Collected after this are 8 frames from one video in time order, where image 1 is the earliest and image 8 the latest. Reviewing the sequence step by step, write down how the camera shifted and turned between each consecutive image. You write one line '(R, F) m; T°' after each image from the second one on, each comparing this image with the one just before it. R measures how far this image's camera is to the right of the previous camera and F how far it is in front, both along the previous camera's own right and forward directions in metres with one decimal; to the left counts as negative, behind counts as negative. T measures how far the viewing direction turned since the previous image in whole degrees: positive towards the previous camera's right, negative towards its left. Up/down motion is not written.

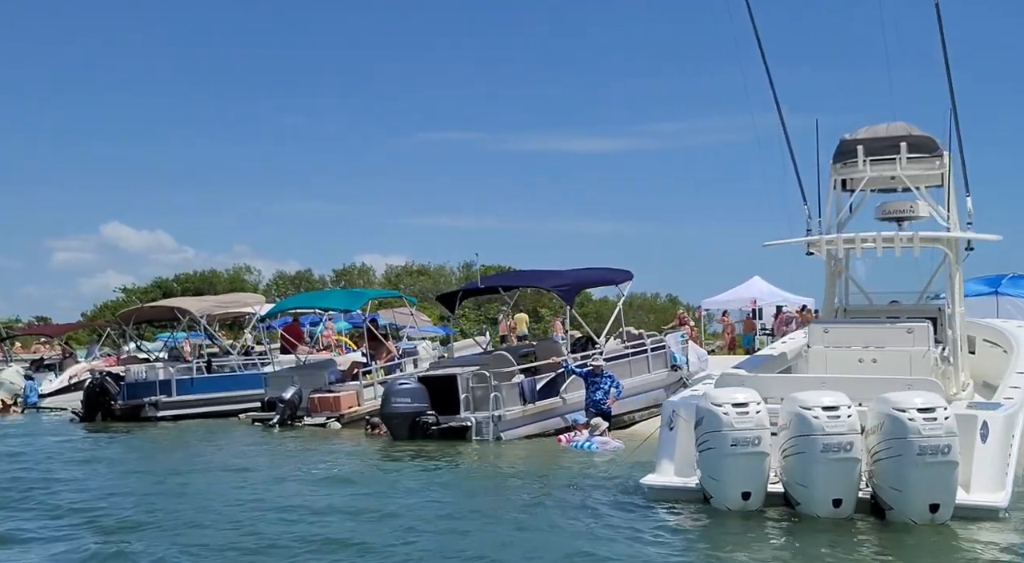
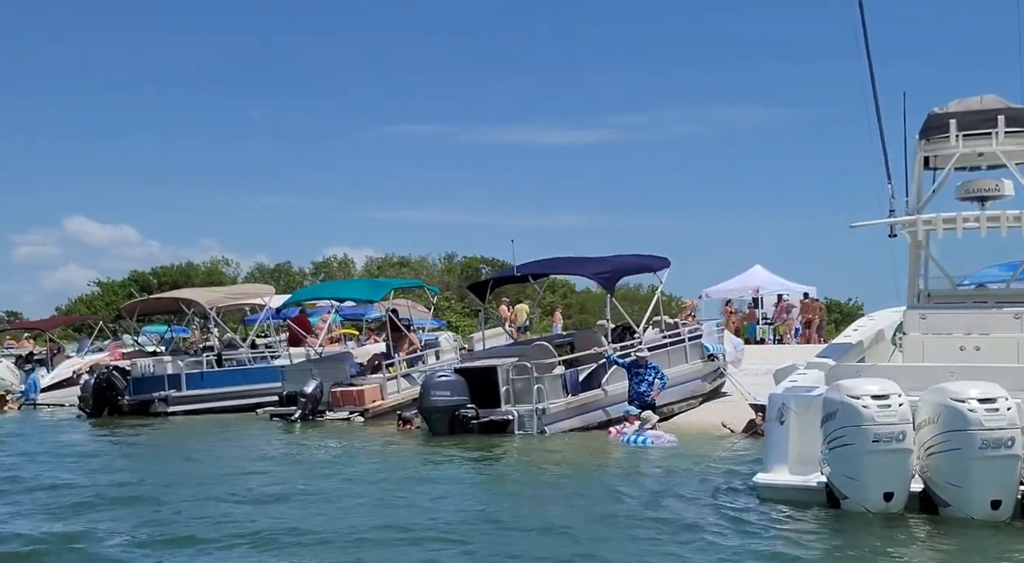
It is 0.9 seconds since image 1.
(-0.9, +0.7) m; +1°
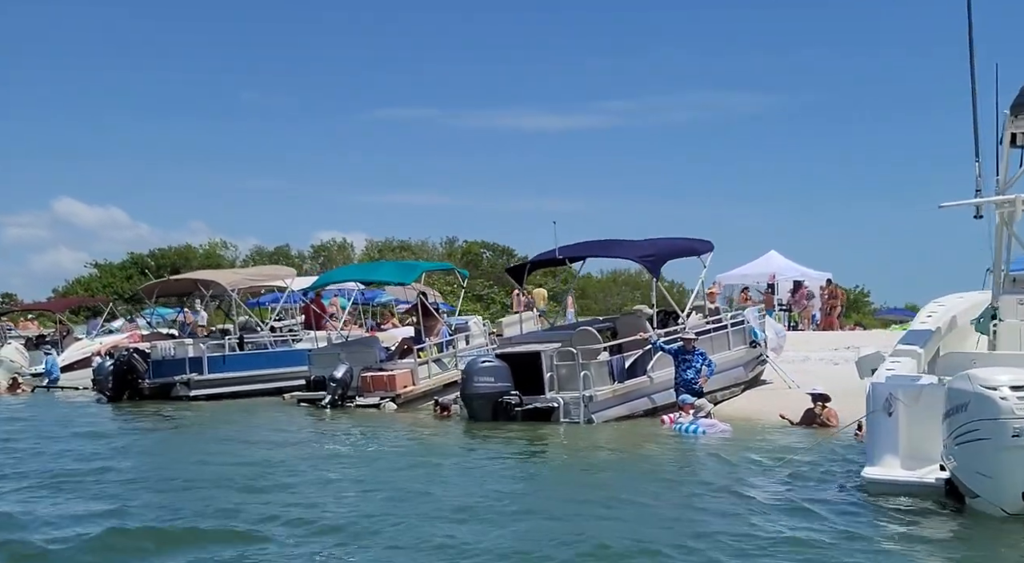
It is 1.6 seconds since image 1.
(-0.6, +0.6) m; 0°
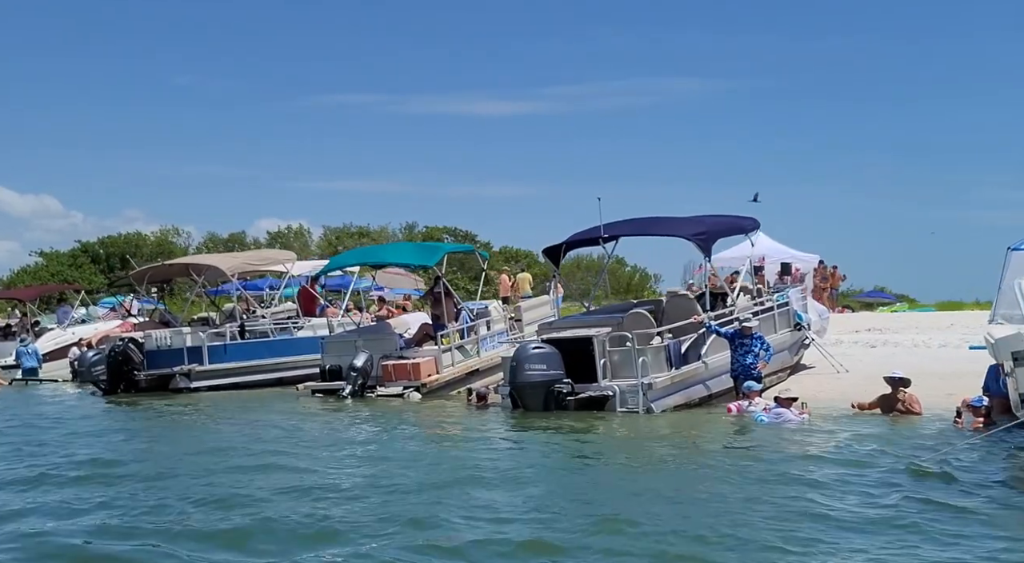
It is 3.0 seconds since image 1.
(-1.2, +1.1) m; +2°
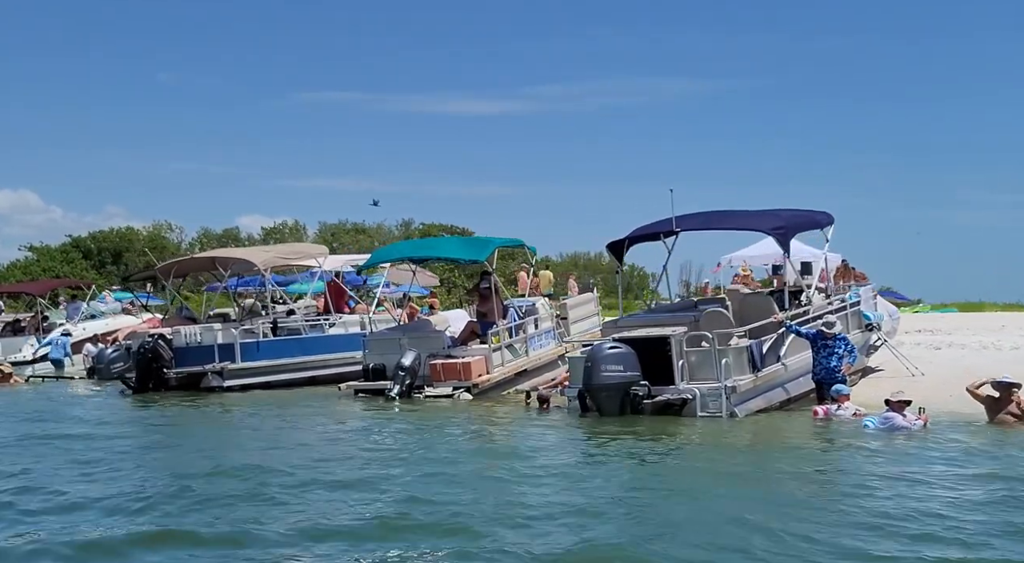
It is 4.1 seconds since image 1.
(-0.9, +0.9) m; 0°
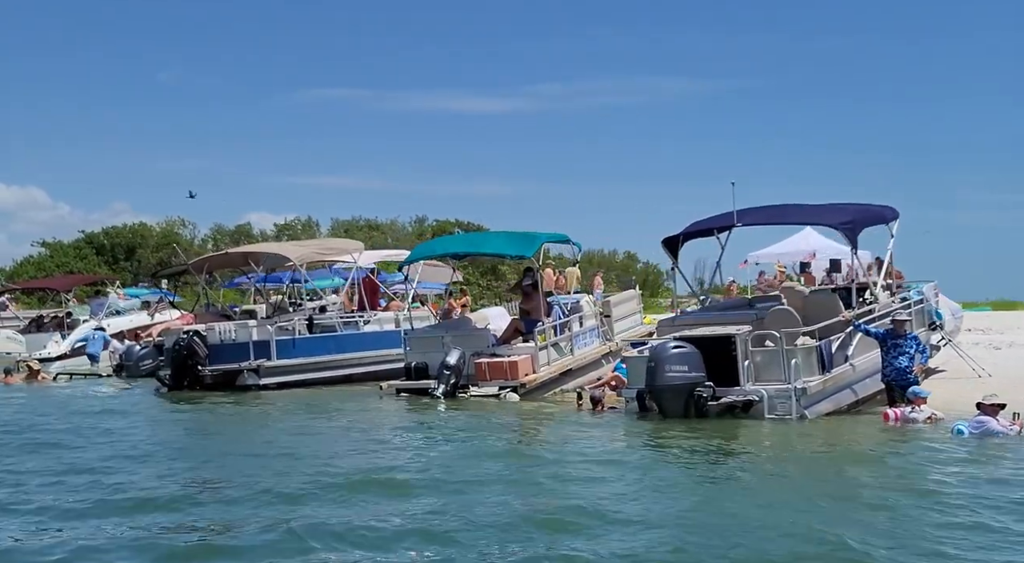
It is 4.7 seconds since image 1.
(-0.5, +0.6) m; 0°
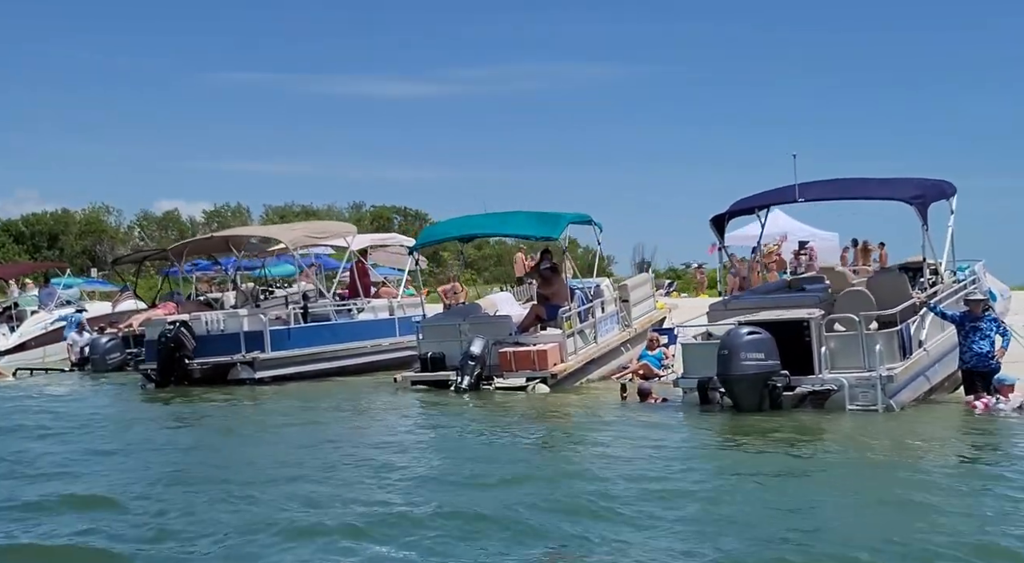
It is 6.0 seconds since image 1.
(-1.3, +1.2) m; +3°
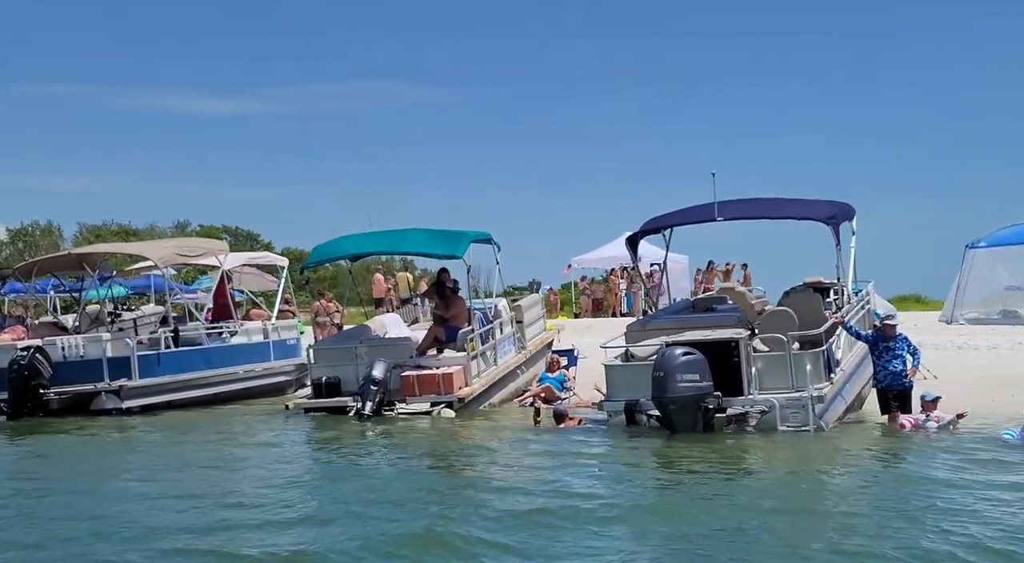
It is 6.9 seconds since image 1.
(-1.0, +0.5) m; +8°
